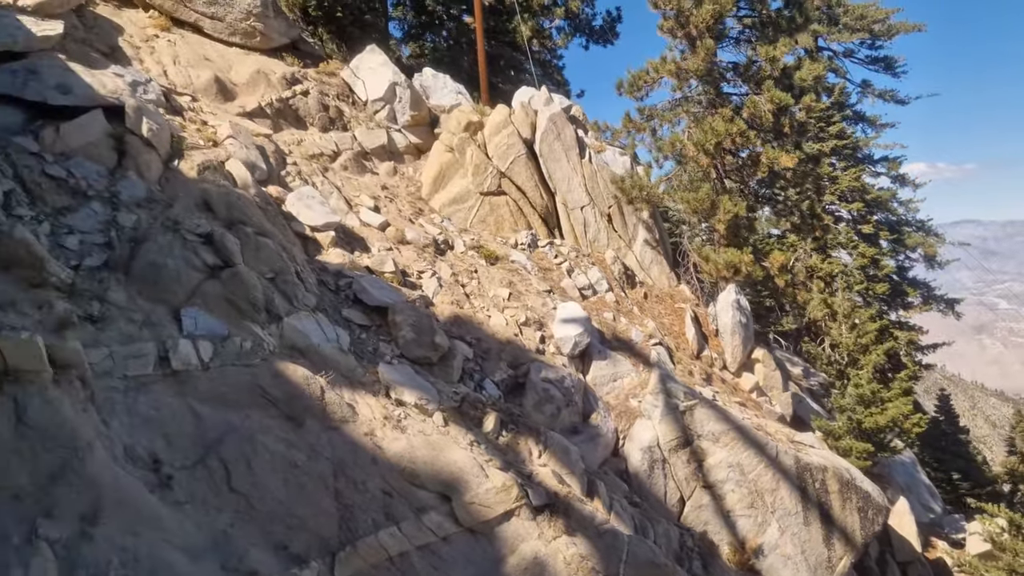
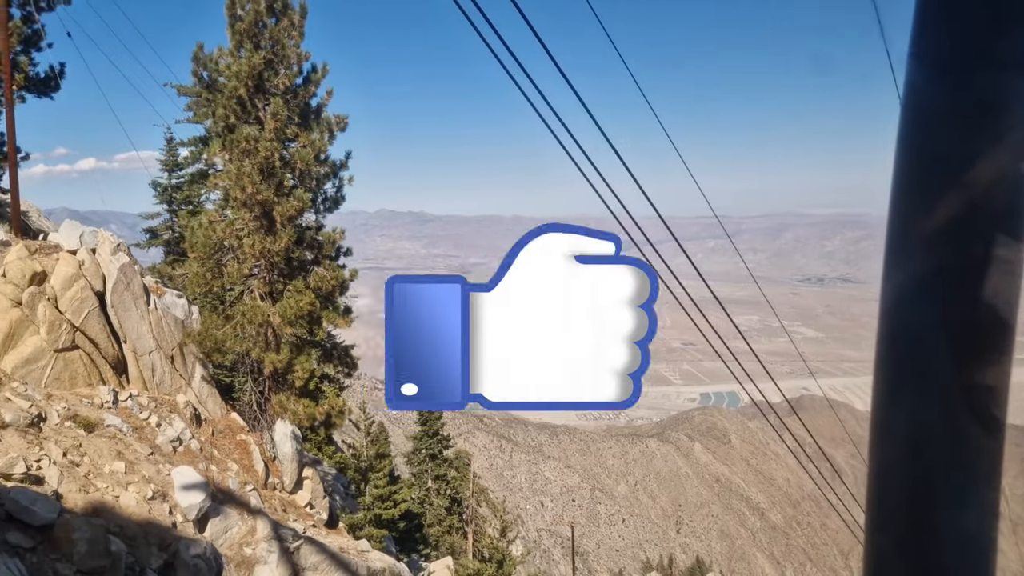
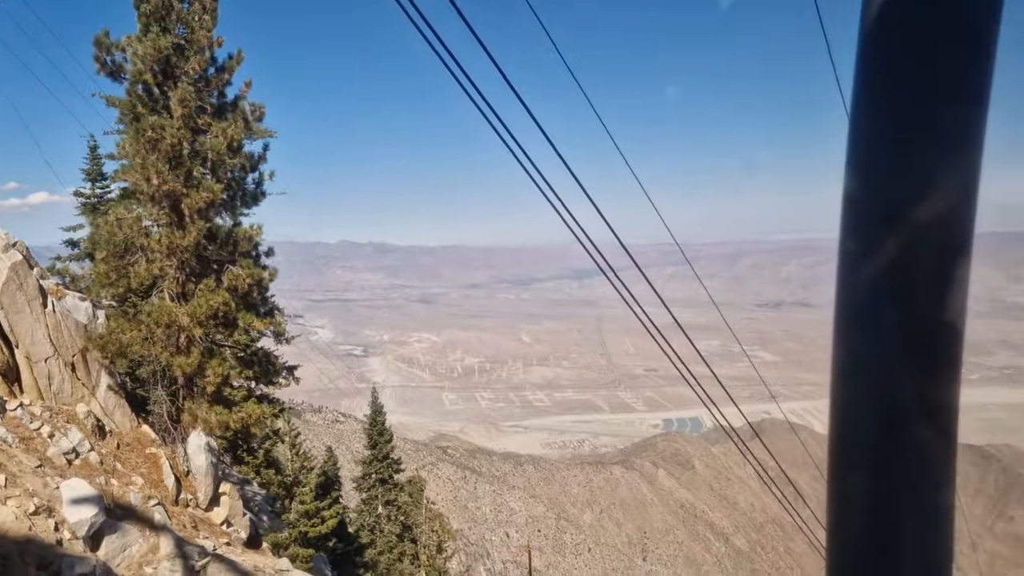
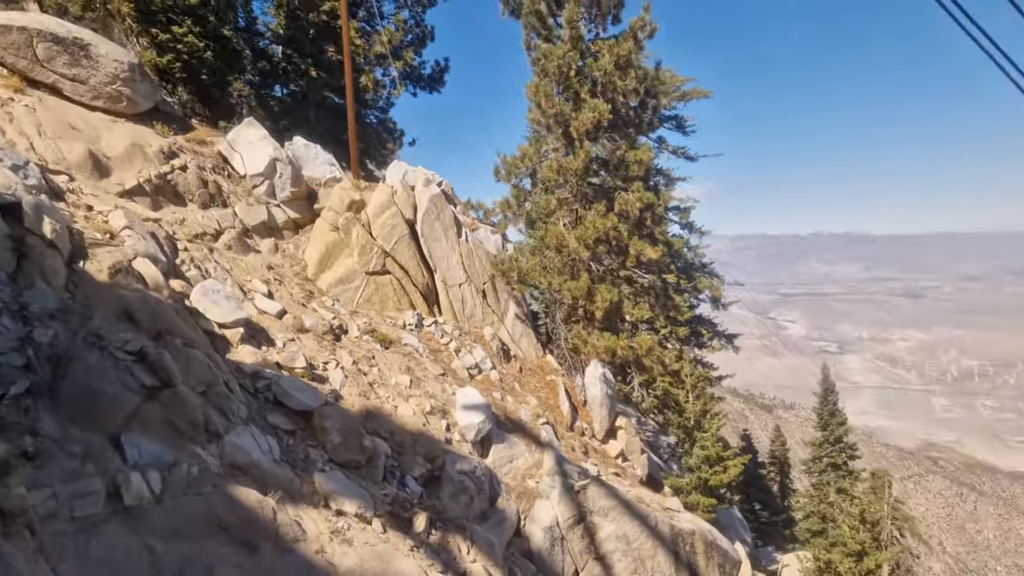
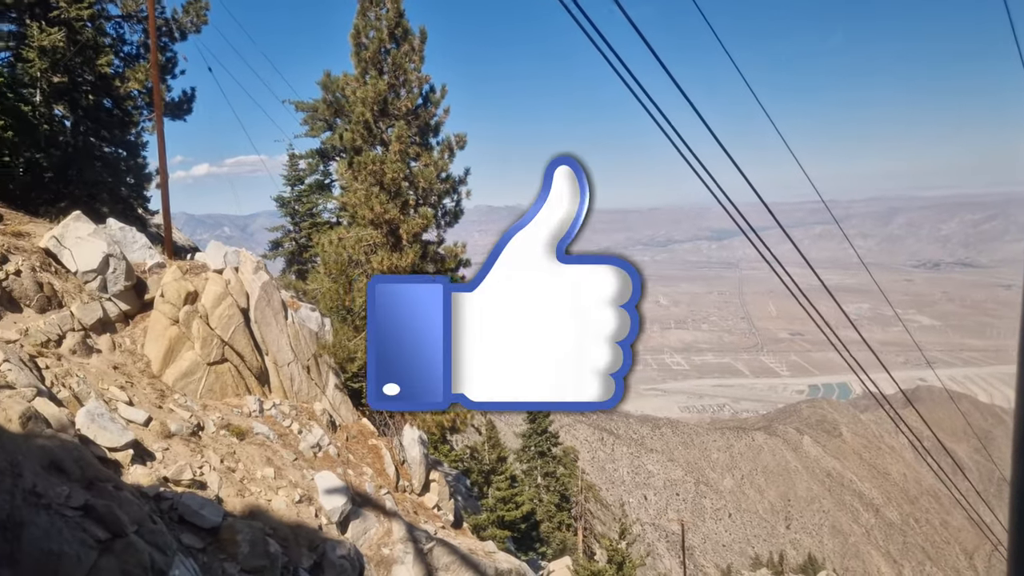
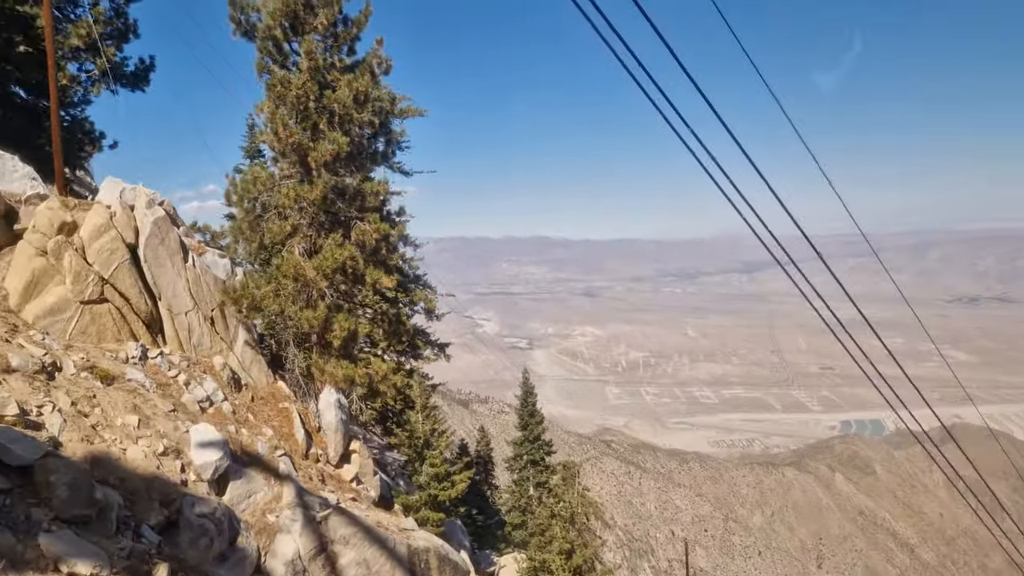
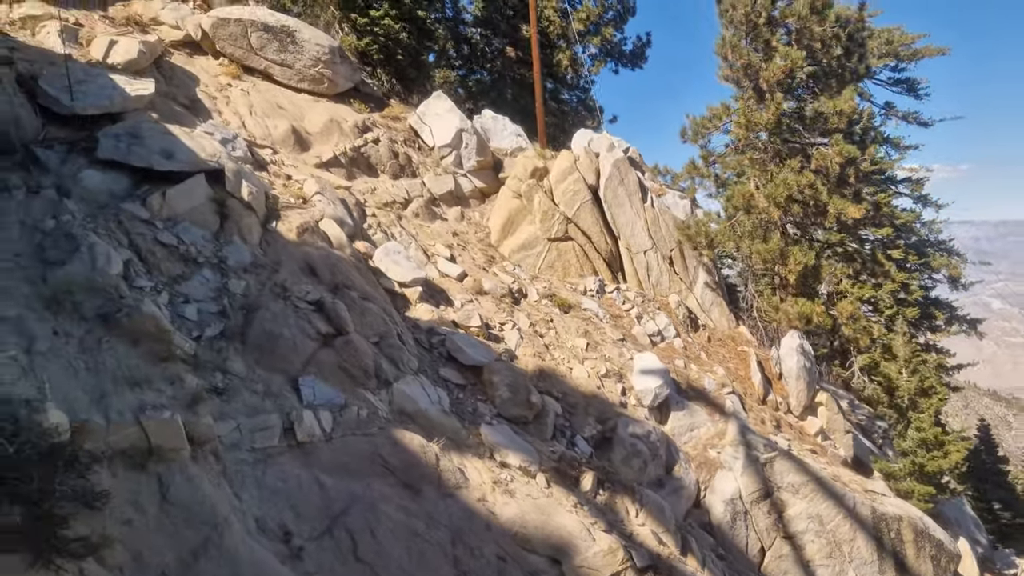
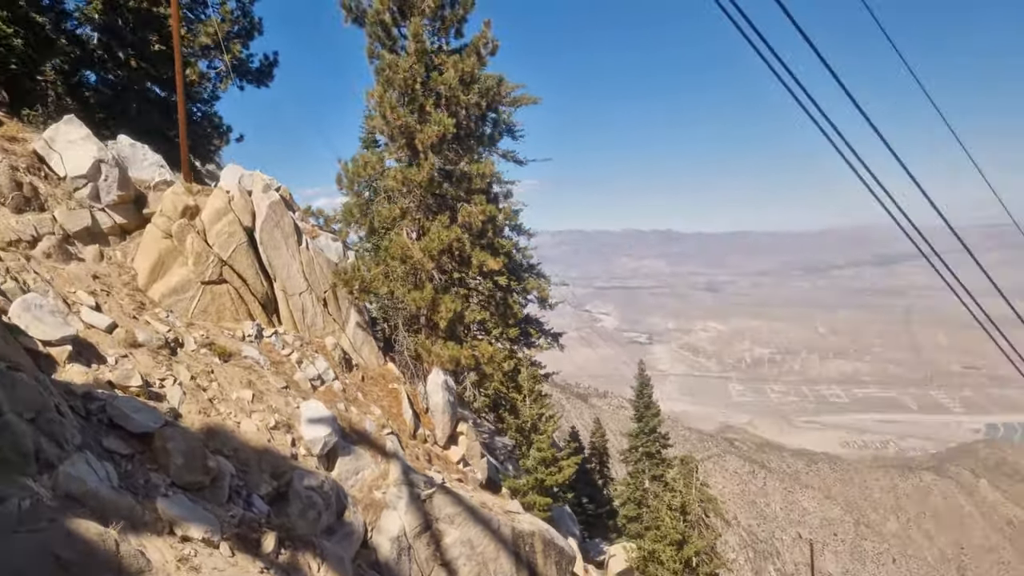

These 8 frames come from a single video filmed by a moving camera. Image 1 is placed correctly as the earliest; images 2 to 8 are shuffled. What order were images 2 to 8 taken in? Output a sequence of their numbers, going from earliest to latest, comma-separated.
7, 4, 8, 6, 3, 2, 5
